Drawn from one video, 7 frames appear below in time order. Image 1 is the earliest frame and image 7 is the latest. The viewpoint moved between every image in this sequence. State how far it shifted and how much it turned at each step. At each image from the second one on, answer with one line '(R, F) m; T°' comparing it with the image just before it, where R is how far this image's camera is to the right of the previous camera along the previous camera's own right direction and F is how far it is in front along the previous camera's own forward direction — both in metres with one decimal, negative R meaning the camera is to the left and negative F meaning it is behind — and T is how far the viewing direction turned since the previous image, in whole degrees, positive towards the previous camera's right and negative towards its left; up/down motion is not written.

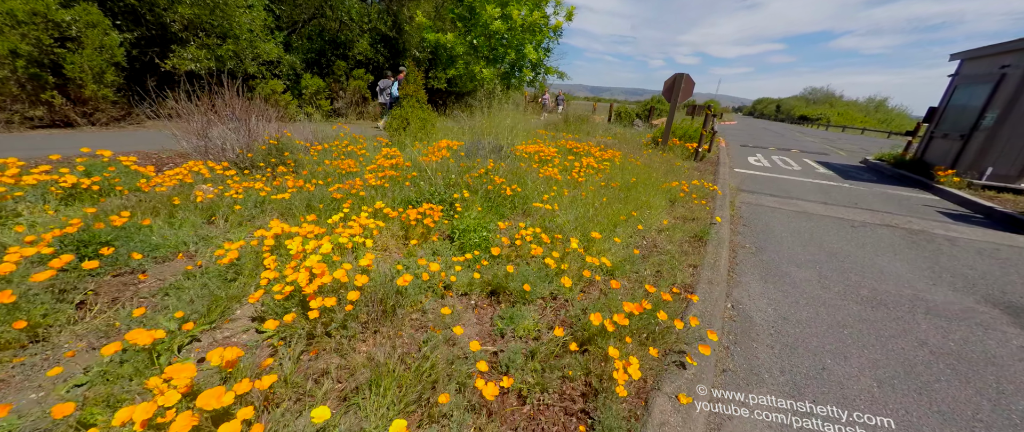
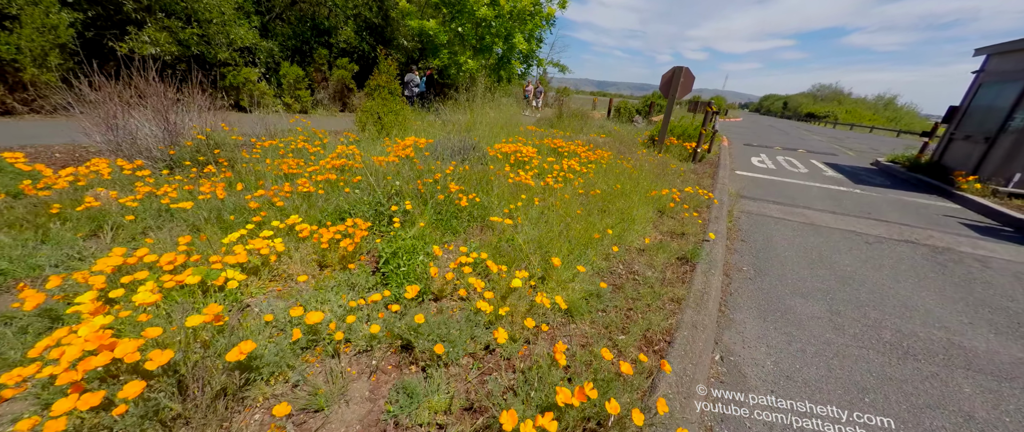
(+0.4, +0.6) m; 0°
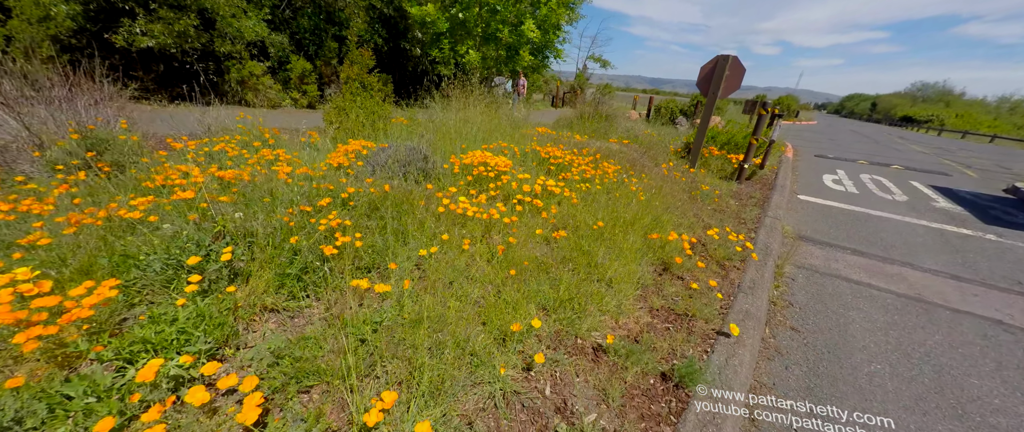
(+0.9, +1.3) m; -7°
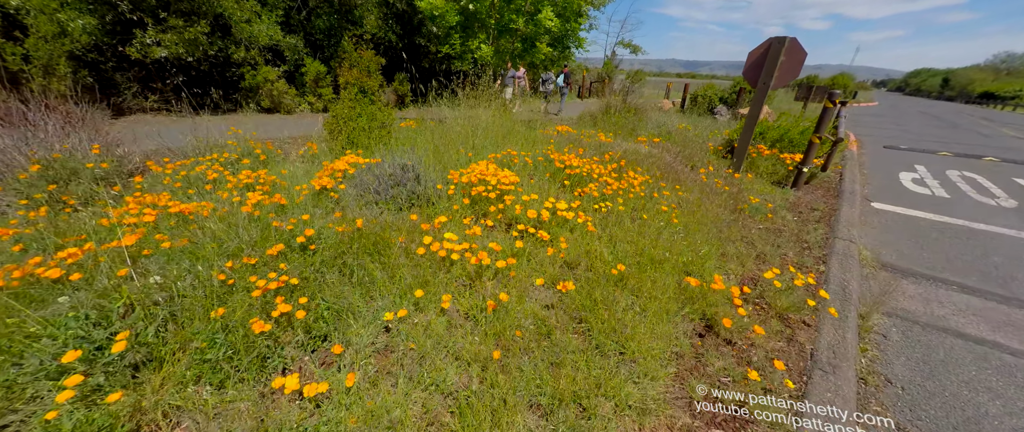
(+0.2, +0.6) m; -5°
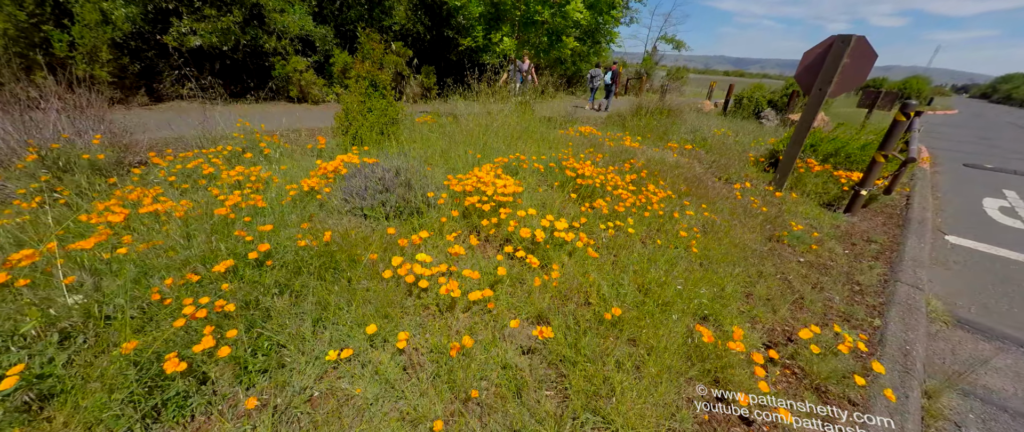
(+0.3, +0.3) m; -5°
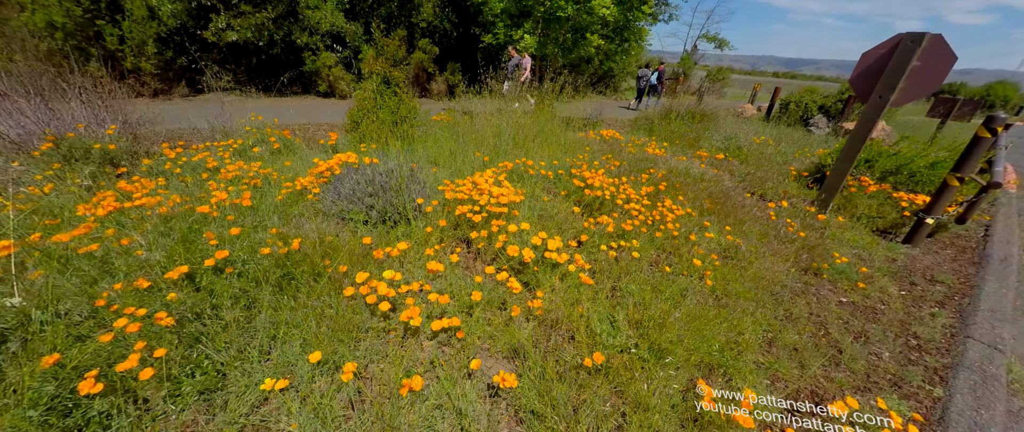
(+0.3, +0.3) m; -5°
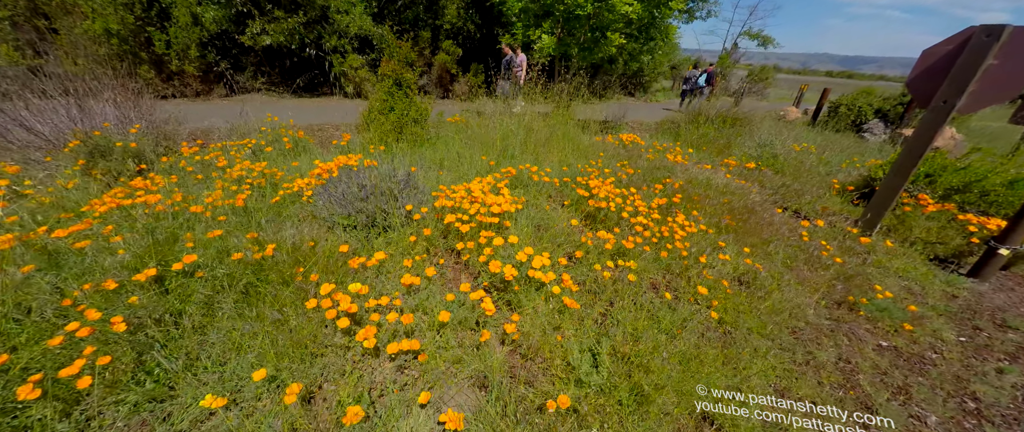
(+0.3, +0.2) m; -5°
